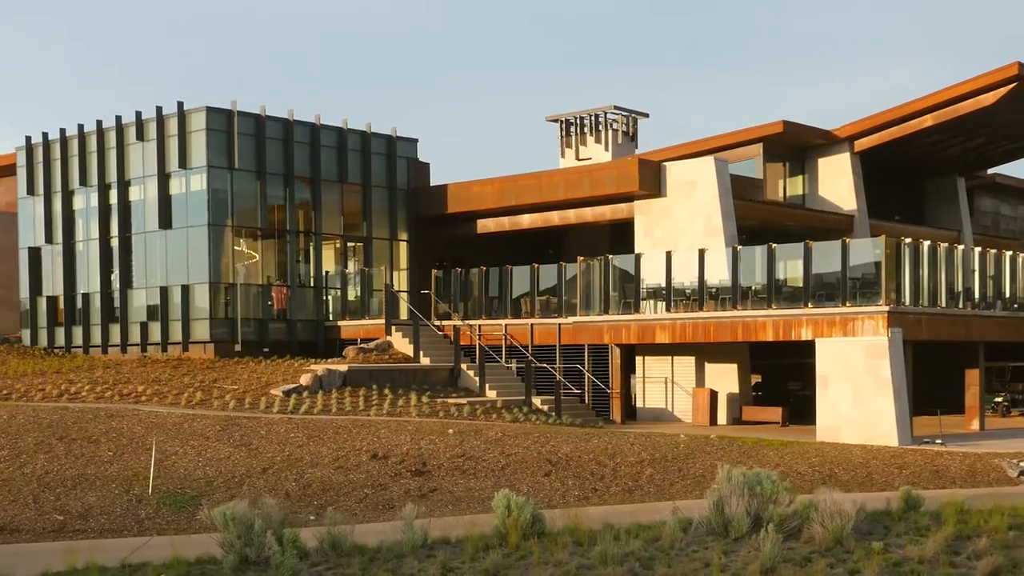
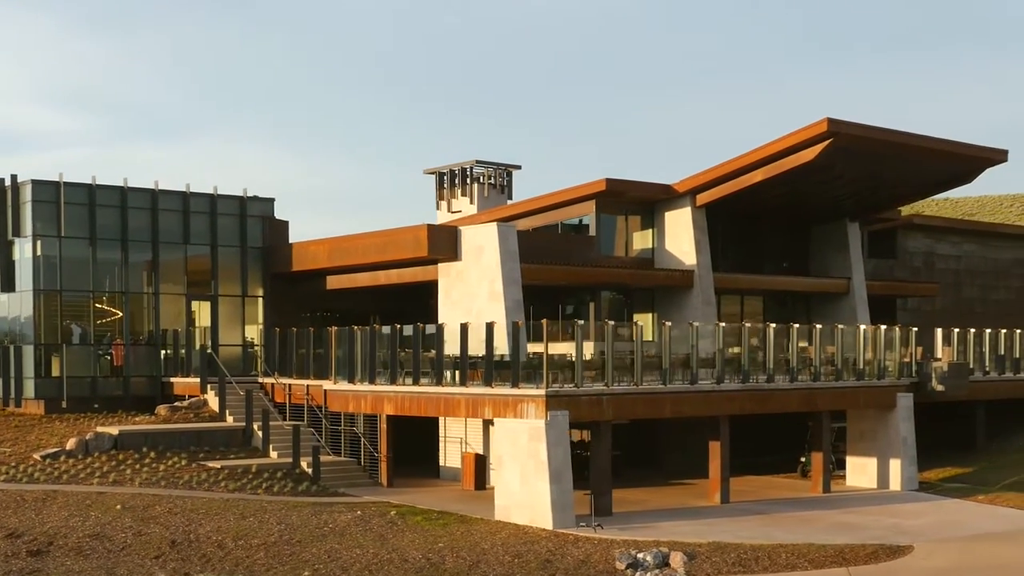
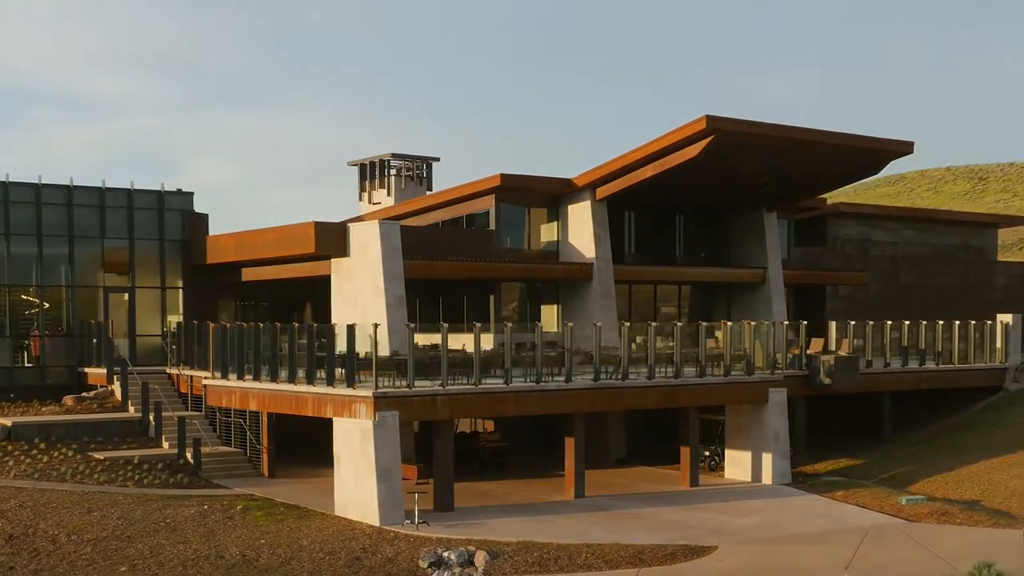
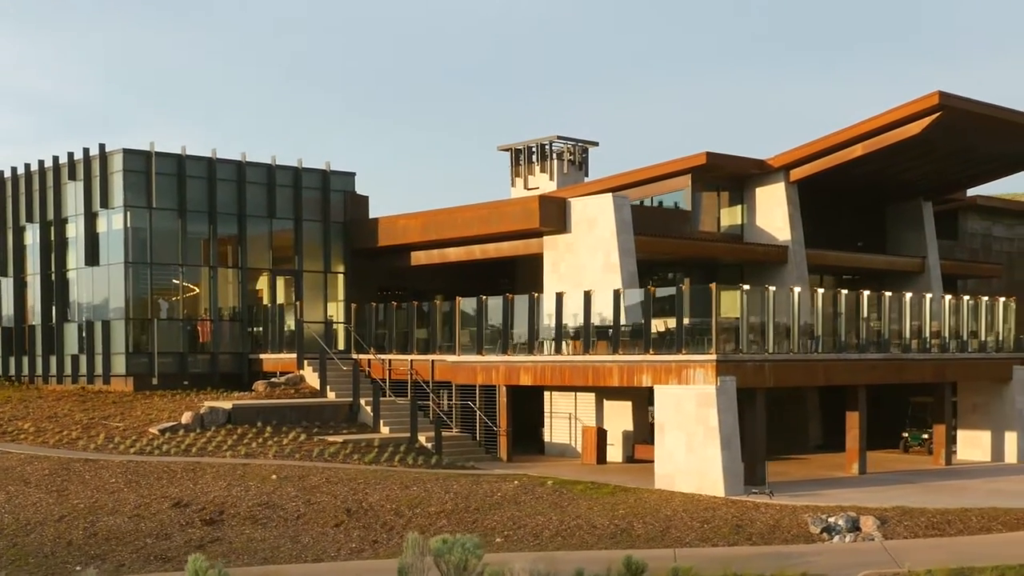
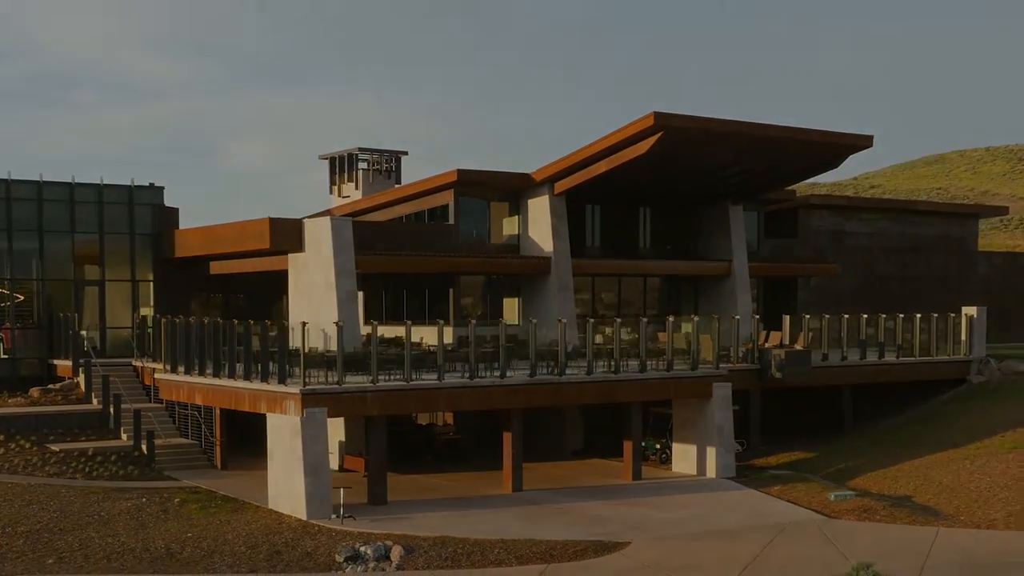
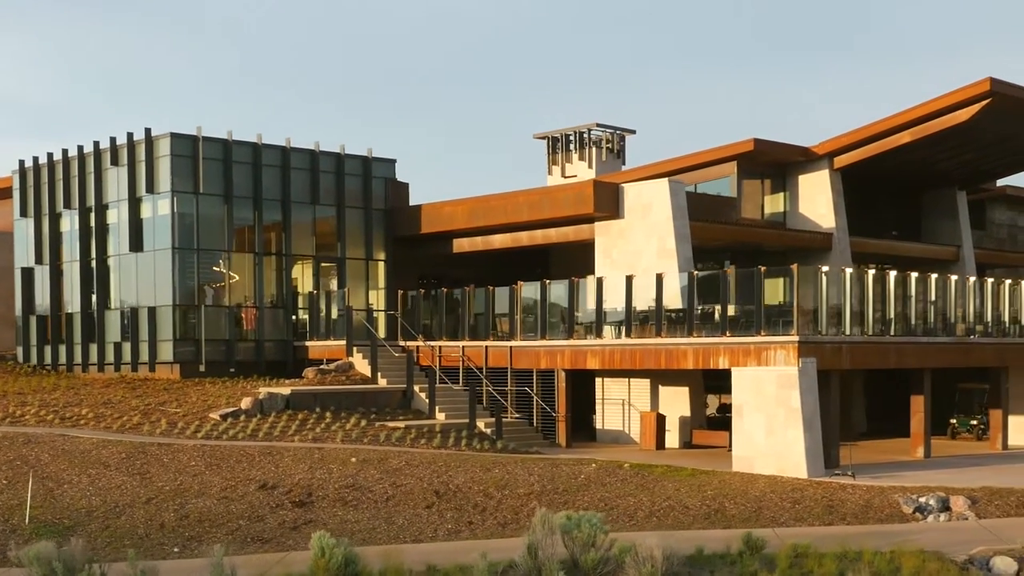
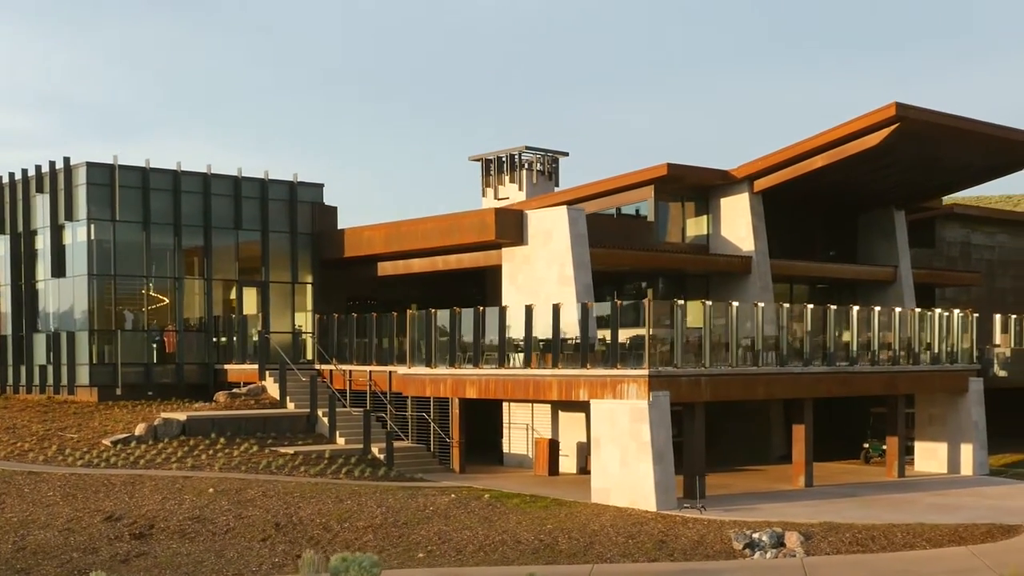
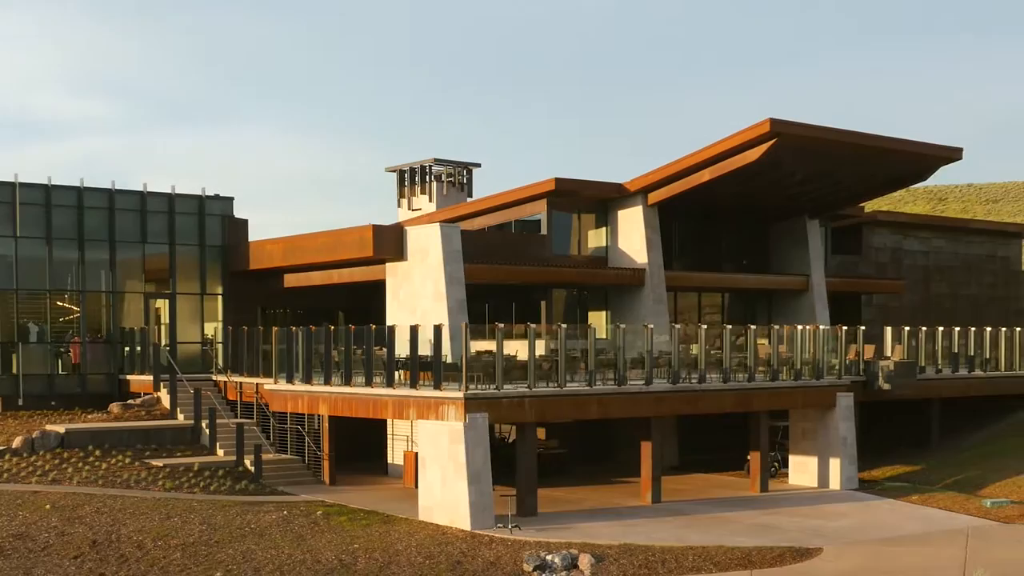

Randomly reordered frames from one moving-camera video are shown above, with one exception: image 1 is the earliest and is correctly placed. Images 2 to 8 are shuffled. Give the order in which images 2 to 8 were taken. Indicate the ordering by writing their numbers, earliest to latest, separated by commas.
6, 4, 7, 2, 8, 3, 5
